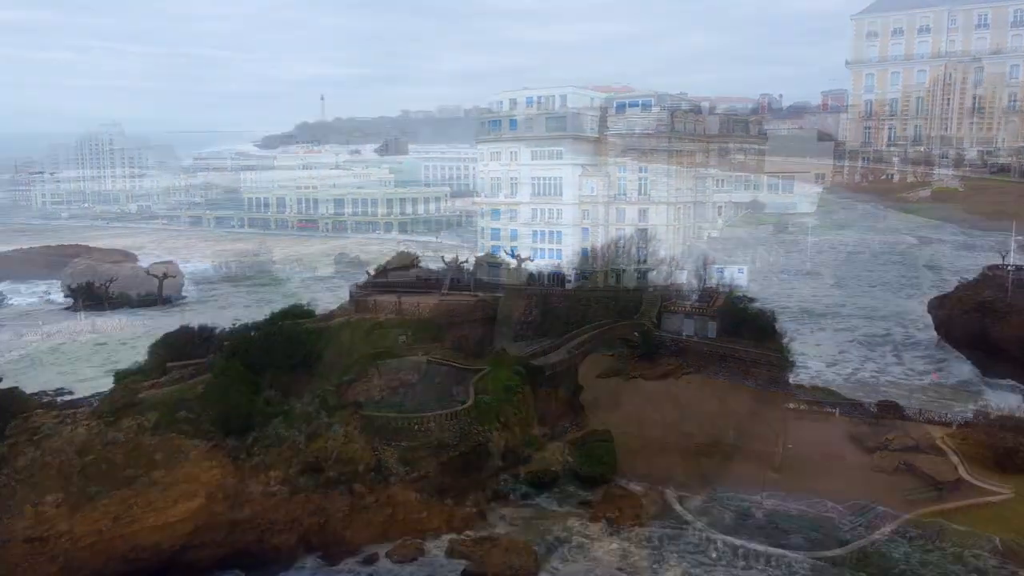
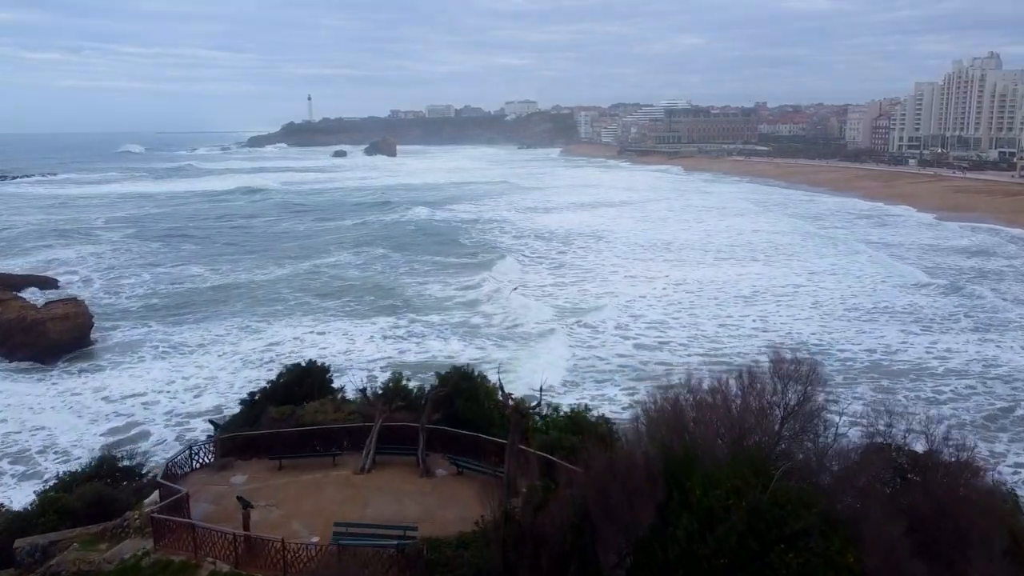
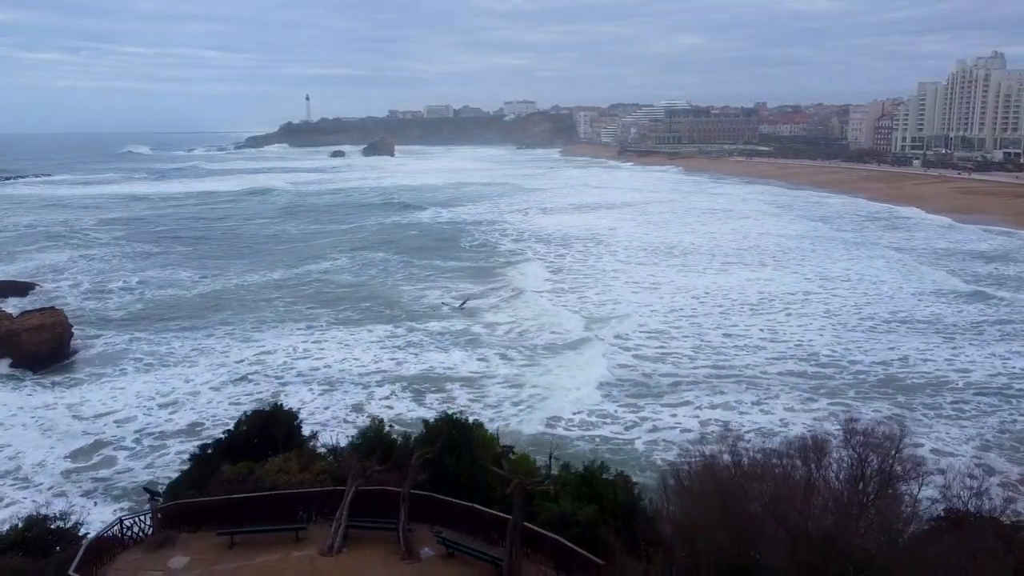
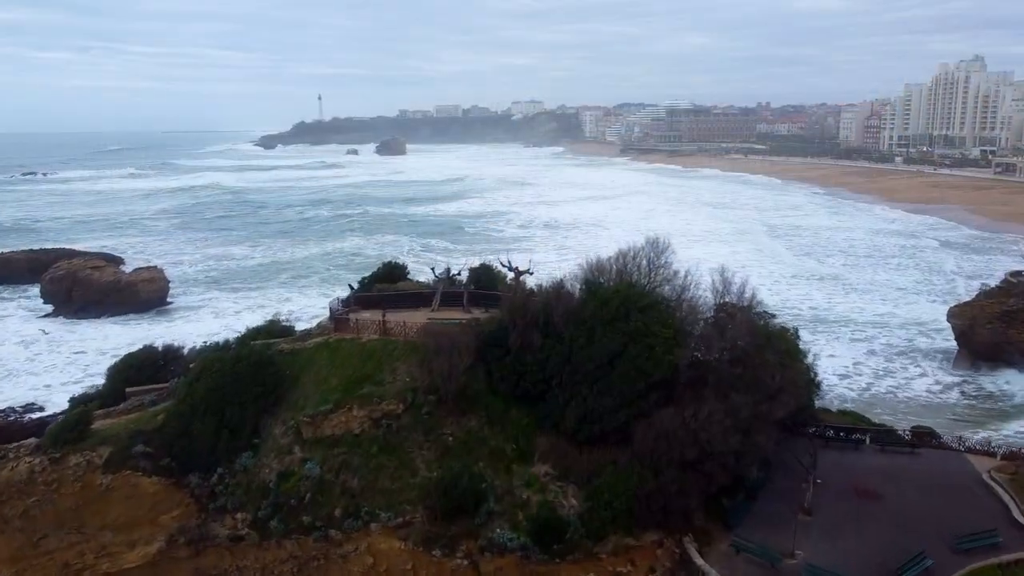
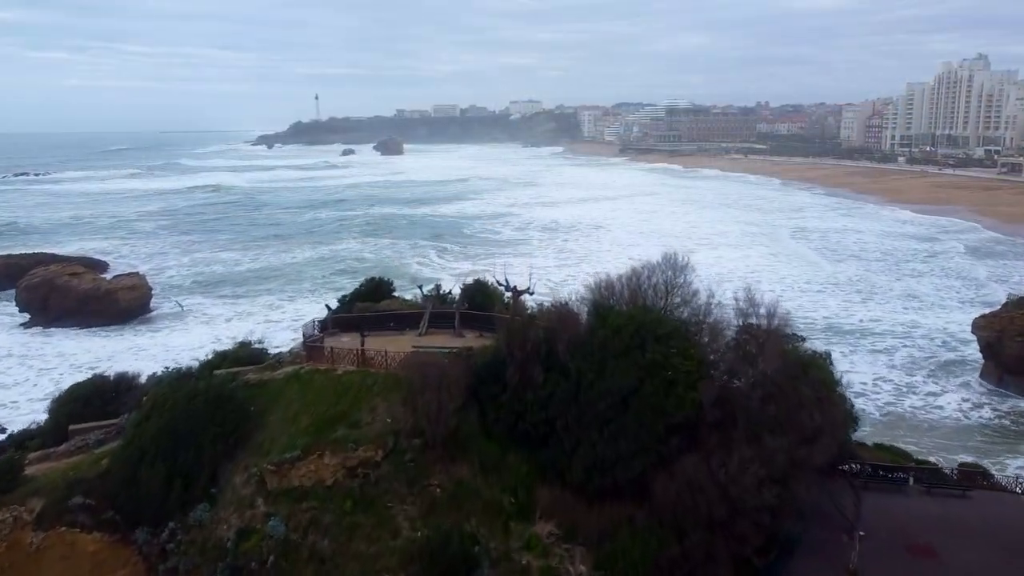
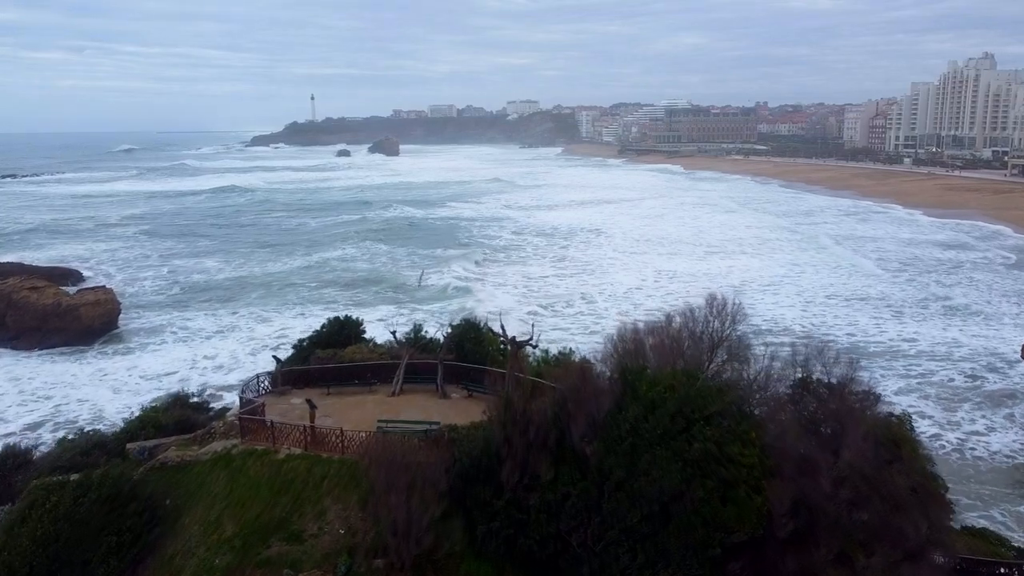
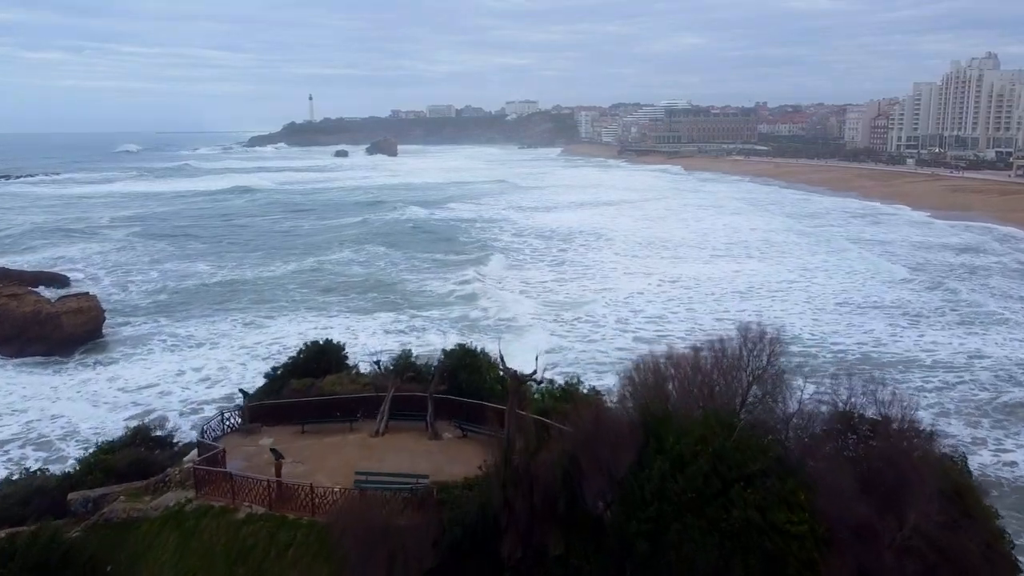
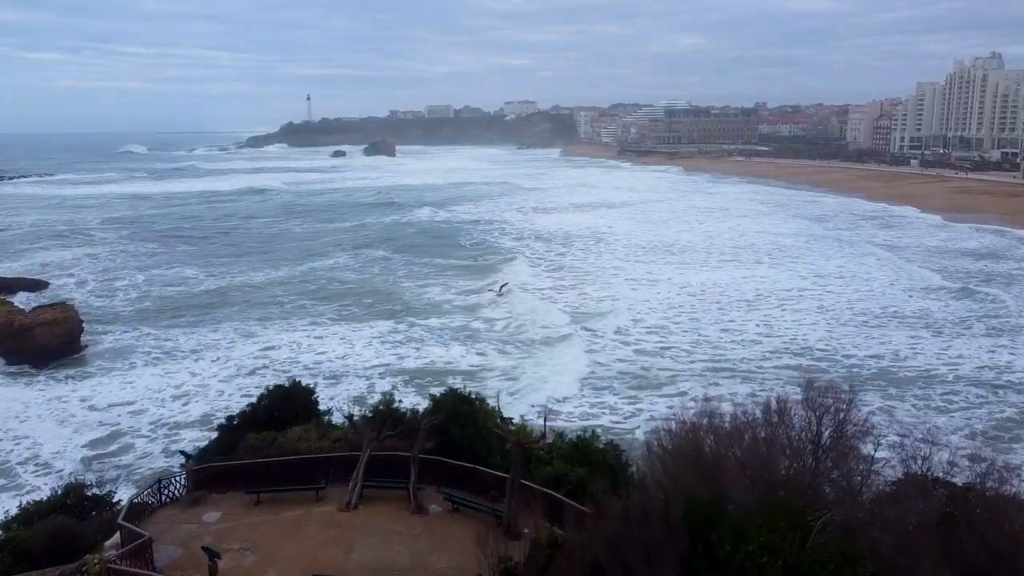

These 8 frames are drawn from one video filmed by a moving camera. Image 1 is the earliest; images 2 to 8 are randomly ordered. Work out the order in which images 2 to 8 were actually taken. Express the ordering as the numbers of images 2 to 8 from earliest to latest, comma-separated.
4, 5, 6, 7, 2, 8, 3
